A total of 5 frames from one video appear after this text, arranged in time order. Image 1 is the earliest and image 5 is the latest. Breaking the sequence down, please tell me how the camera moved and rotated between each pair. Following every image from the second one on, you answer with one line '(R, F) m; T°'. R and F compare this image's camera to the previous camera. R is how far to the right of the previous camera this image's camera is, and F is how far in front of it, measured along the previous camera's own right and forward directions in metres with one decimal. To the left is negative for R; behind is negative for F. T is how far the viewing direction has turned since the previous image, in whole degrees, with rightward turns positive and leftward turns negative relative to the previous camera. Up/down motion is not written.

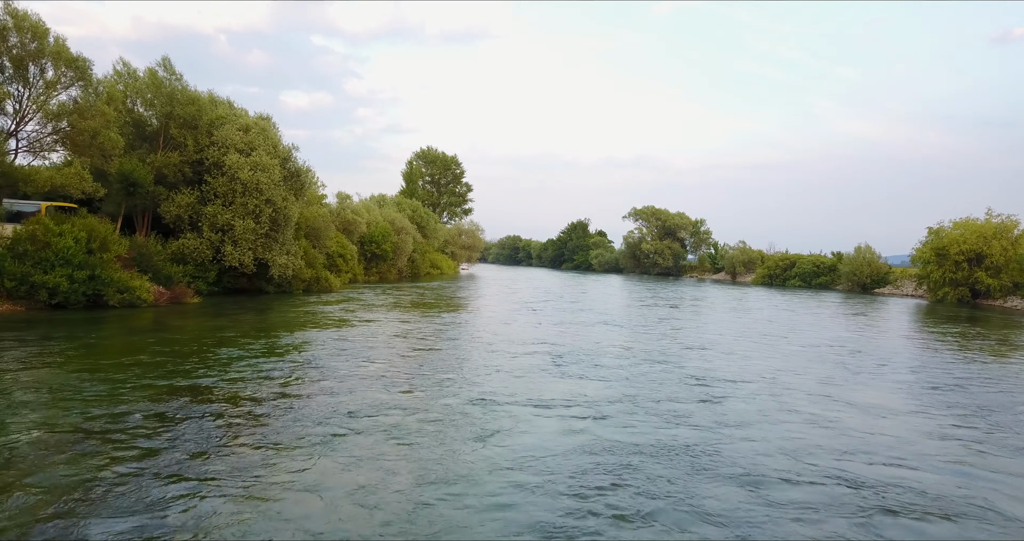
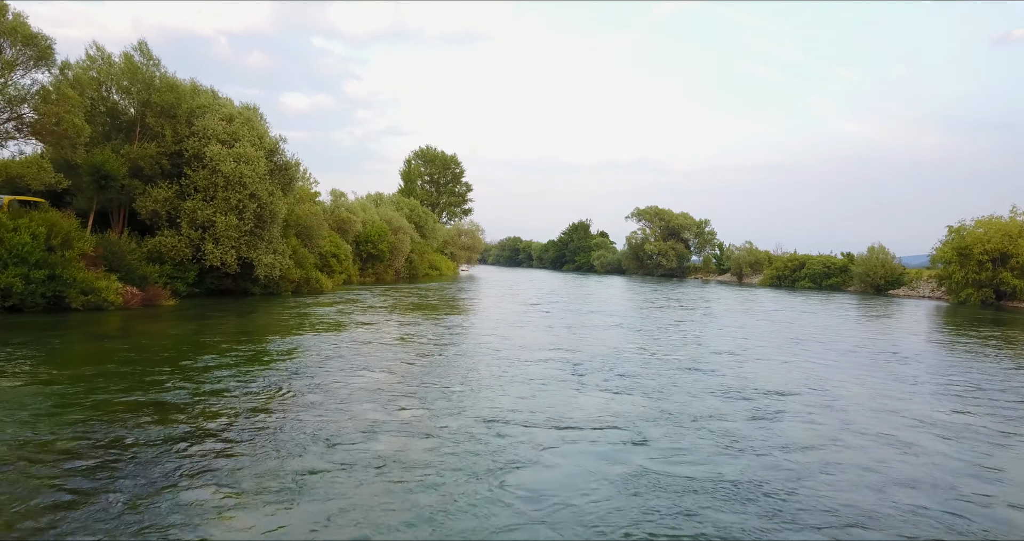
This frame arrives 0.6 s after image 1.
(-0.1, +1.9) m; 0°
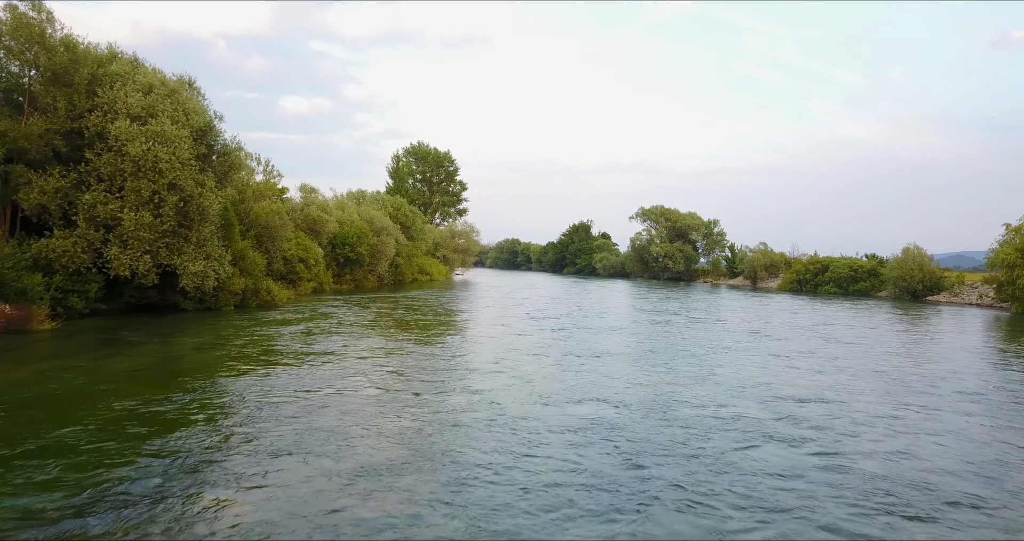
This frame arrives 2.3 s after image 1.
(+0.1, +5.3) m; 0°
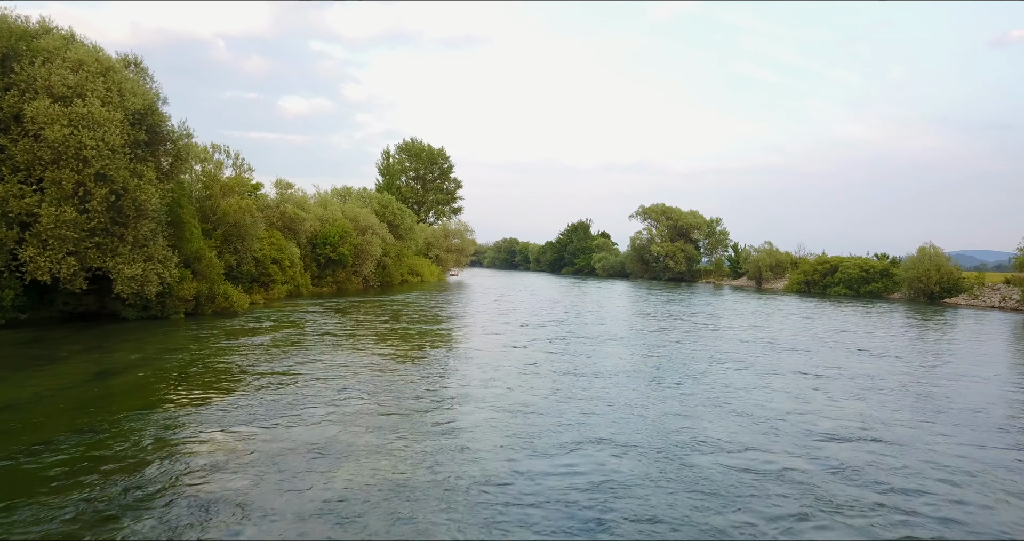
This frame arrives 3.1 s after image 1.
(+0.3, +2.6) m; 0°
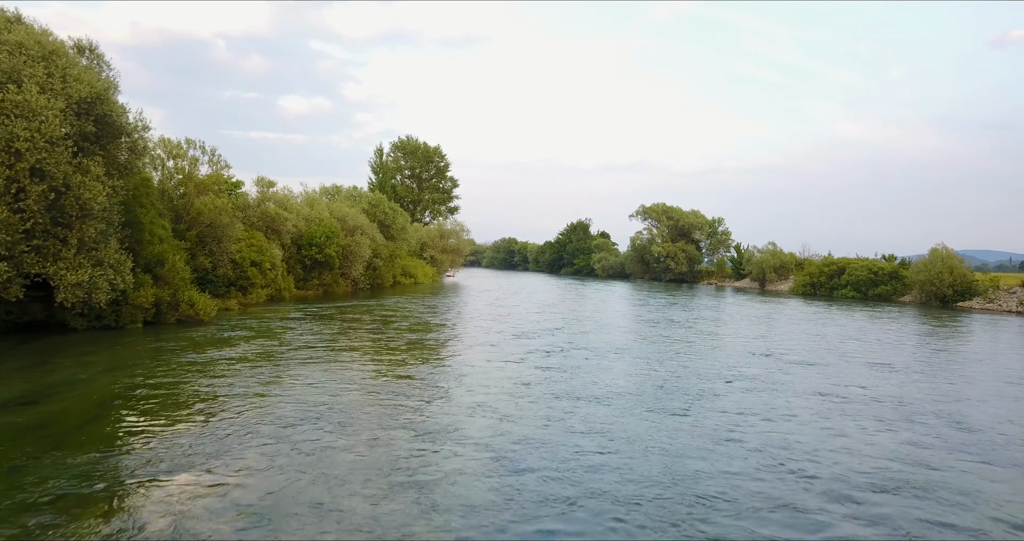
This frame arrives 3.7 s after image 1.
(+0.2, +1.8) m; 0°
